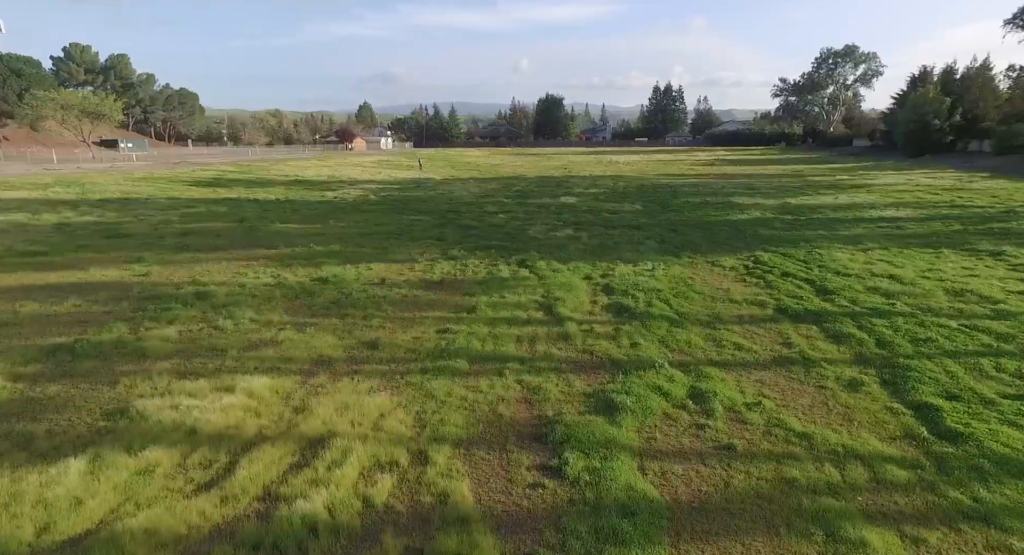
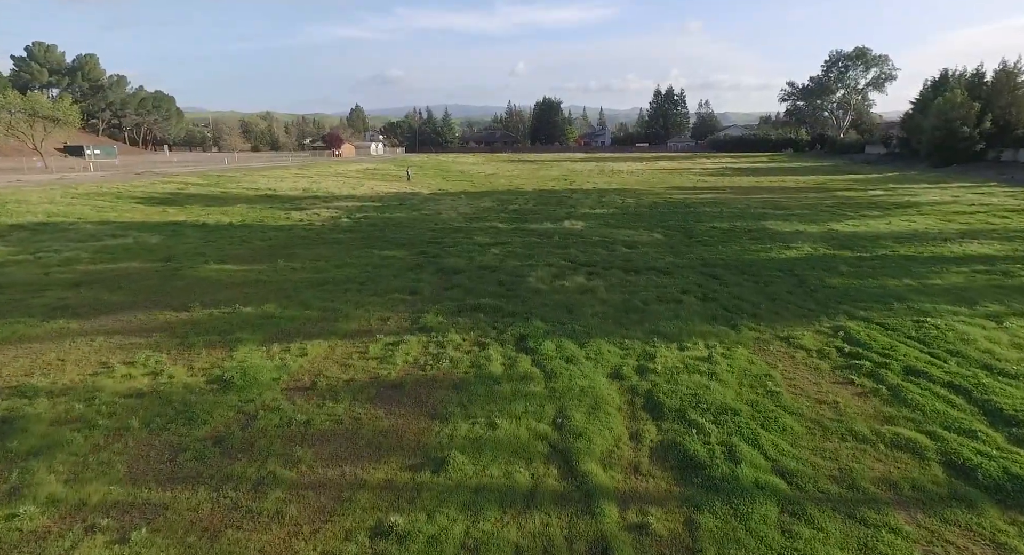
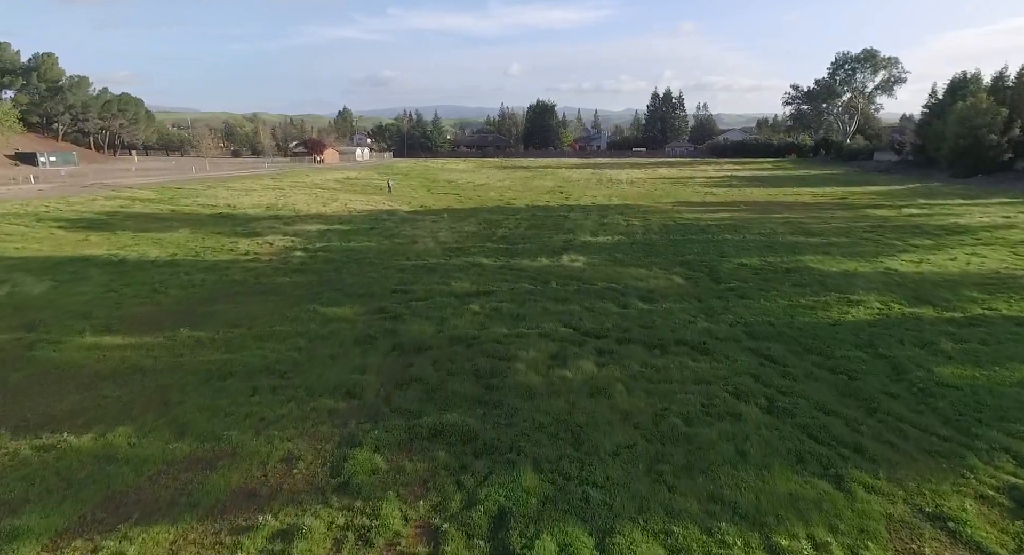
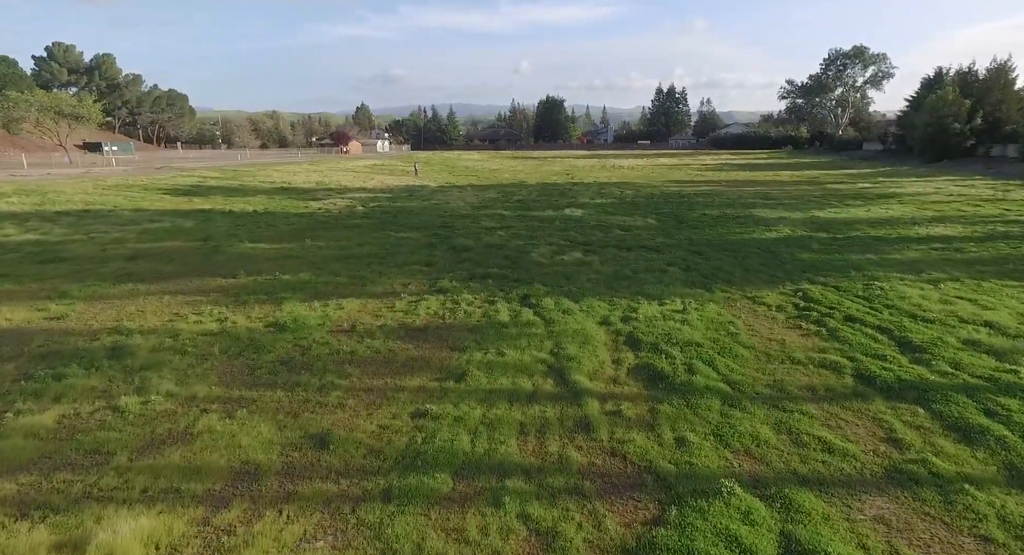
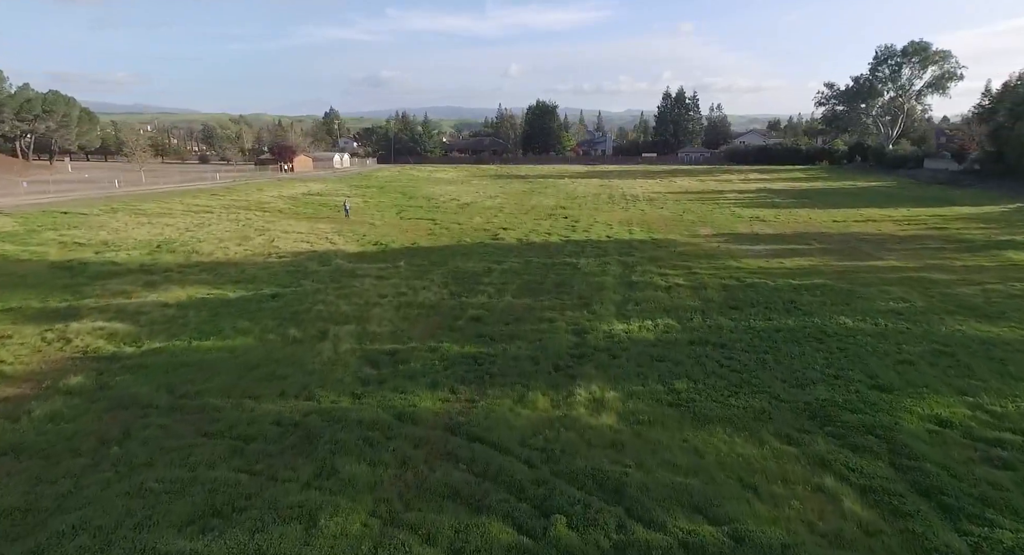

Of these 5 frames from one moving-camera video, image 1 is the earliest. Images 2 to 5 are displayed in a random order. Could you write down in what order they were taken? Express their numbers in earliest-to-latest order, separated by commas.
4, 2, 3, 5
